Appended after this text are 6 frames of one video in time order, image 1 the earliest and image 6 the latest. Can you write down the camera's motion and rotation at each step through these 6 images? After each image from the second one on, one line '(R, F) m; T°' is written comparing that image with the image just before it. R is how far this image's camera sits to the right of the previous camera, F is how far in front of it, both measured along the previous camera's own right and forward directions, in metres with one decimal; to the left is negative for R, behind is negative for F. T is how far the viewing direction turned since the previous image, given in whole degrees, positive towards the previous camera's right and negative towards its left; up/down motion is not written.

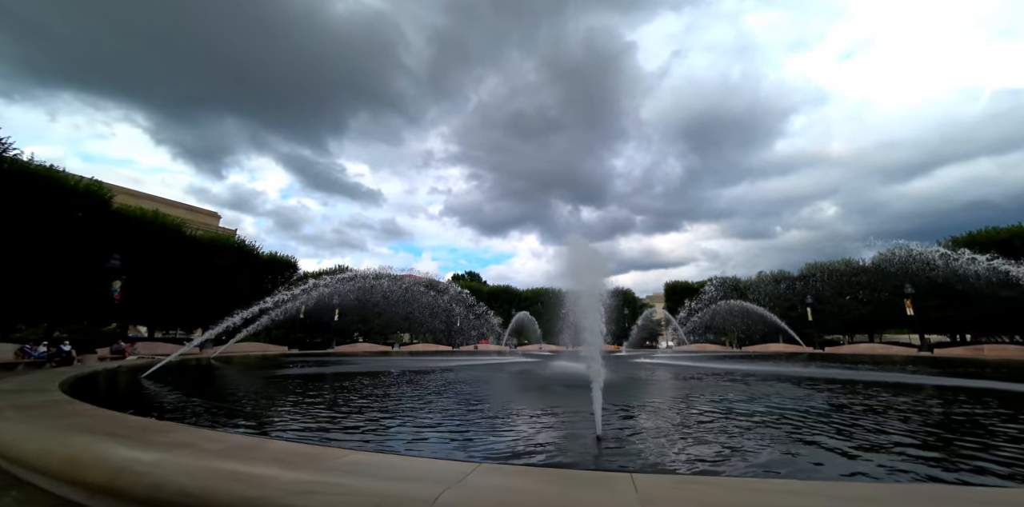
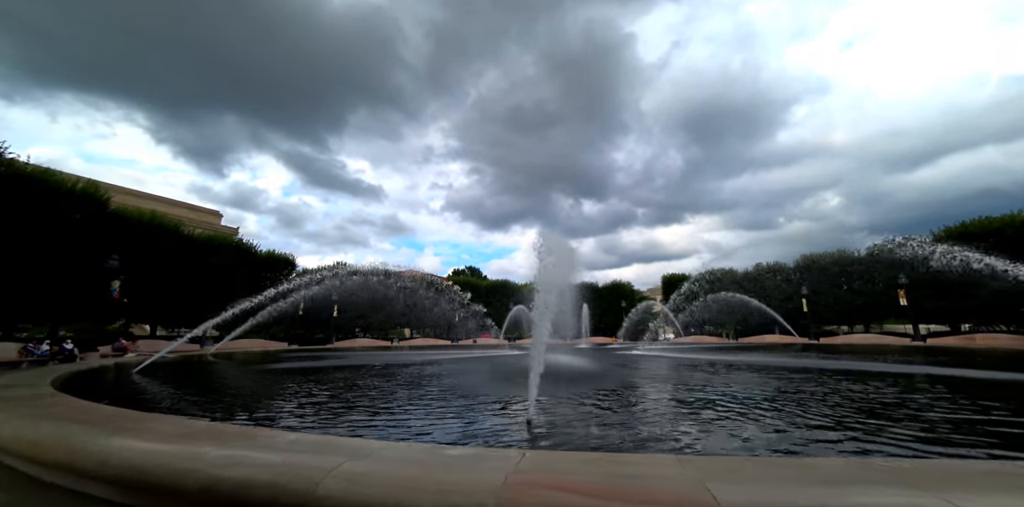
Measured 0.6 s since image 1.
(+0.5, -0.2) m; 0°
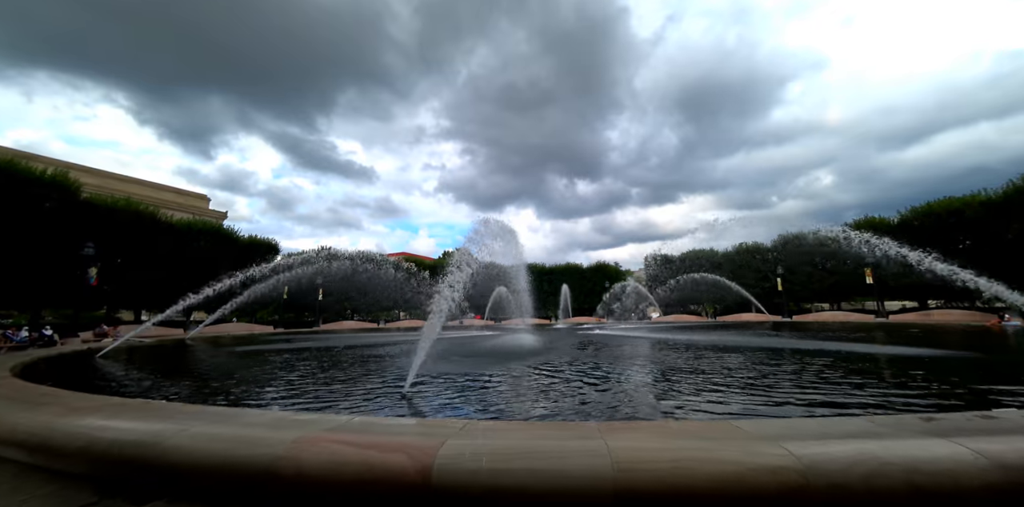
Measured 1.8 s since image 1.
(+1.0, -0.4) m; +1°
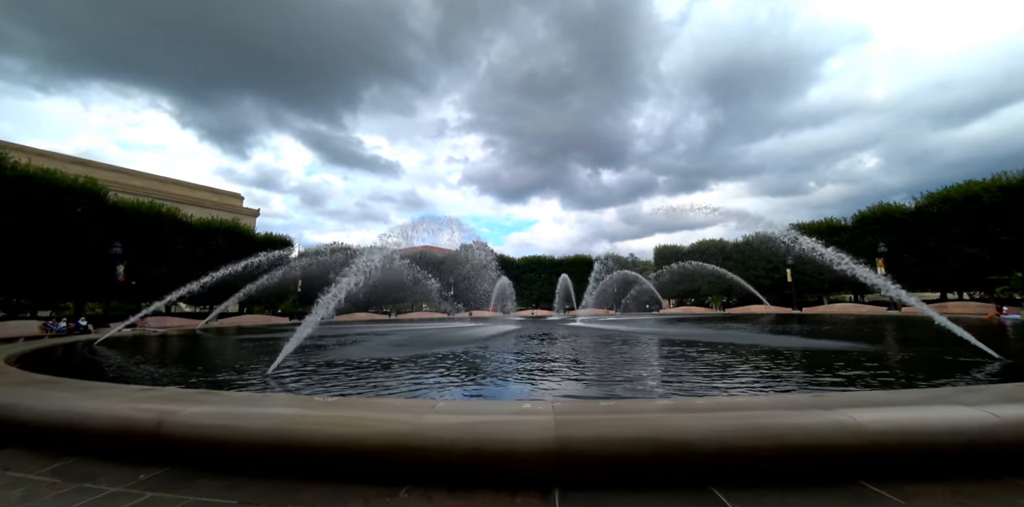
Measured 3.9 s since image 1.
(+1.8, -0.4) m; -4°
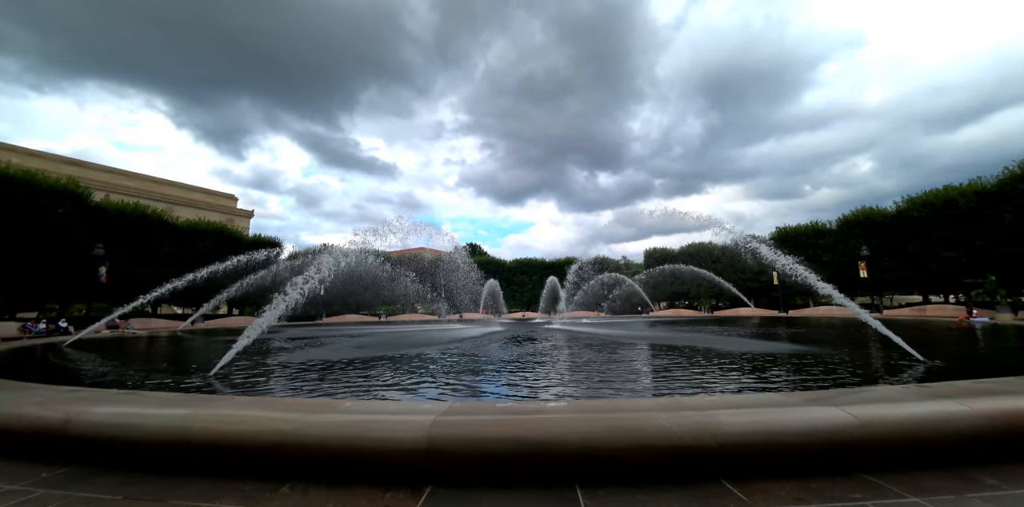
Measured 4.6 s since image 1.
(+0.6, -0.1) m; 0°
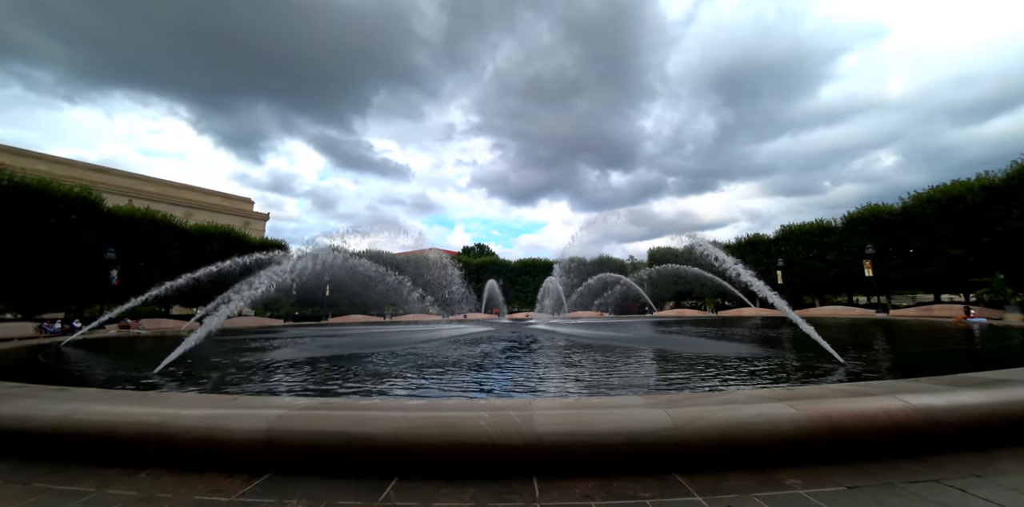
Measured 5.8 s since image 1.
(+1.0, -0.1) m; -2°
